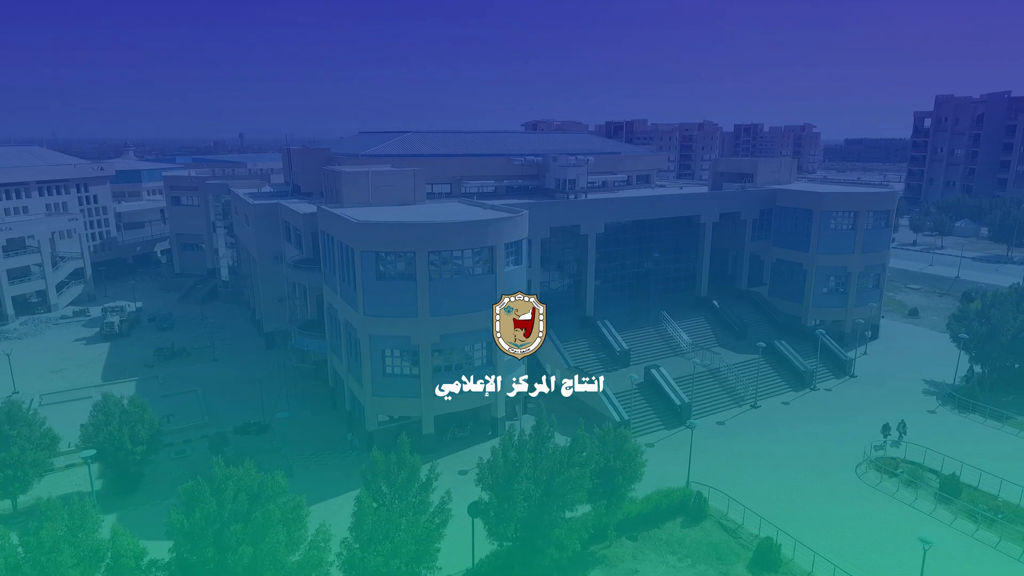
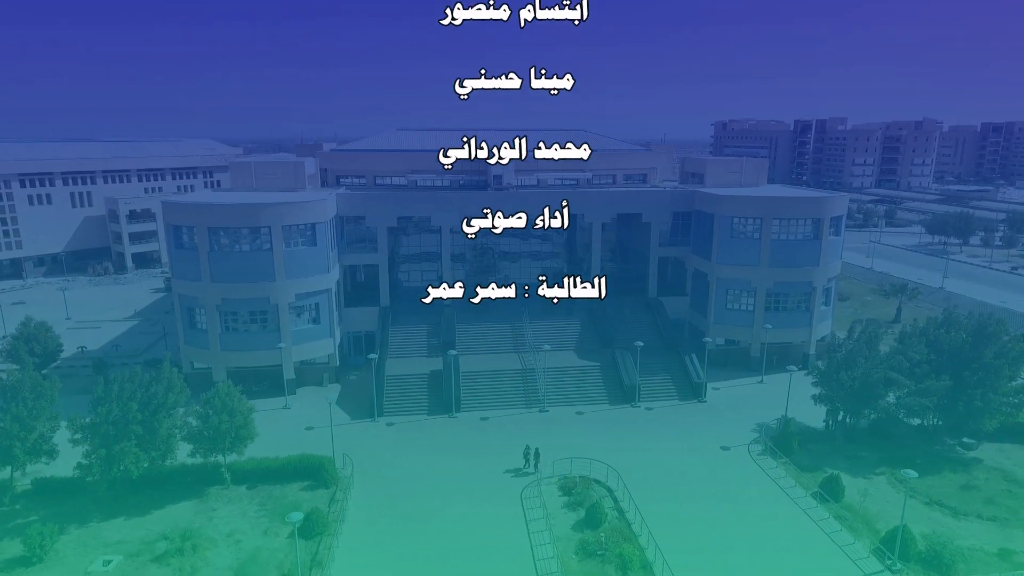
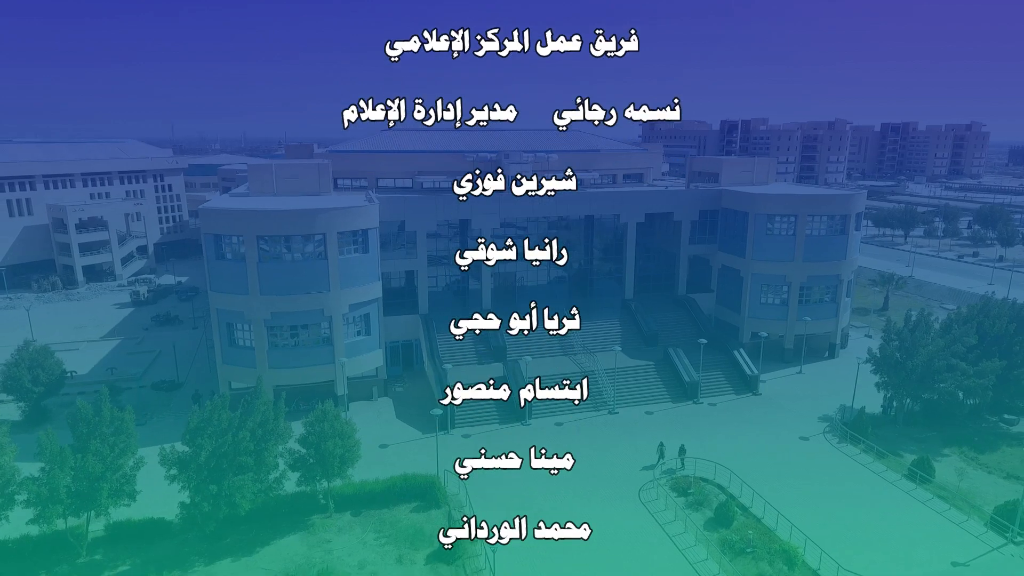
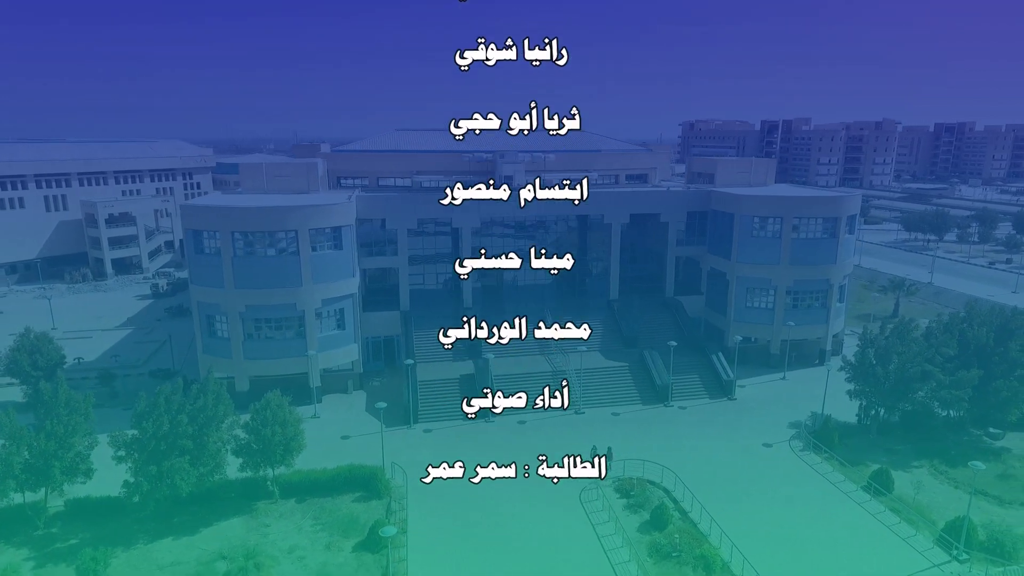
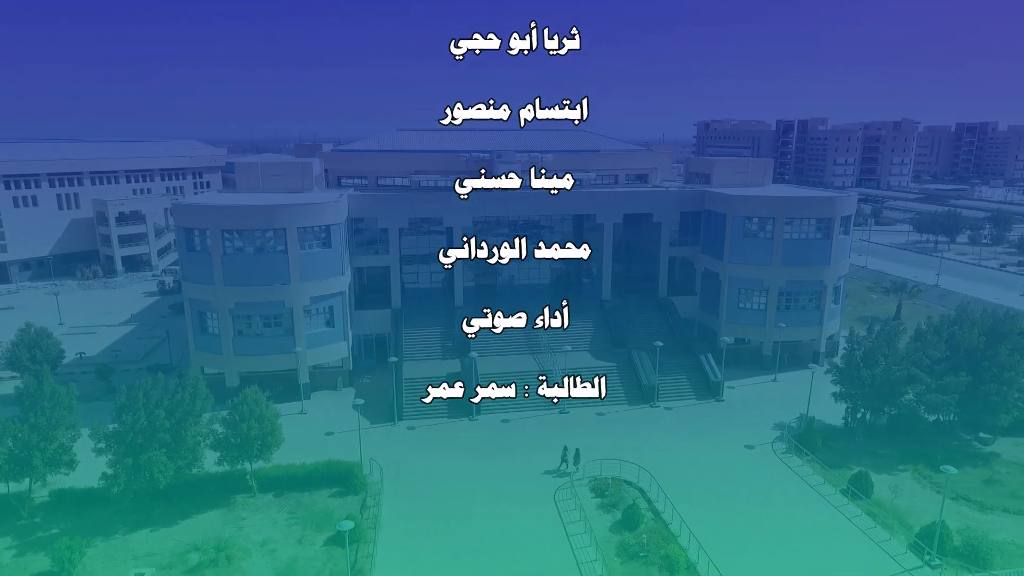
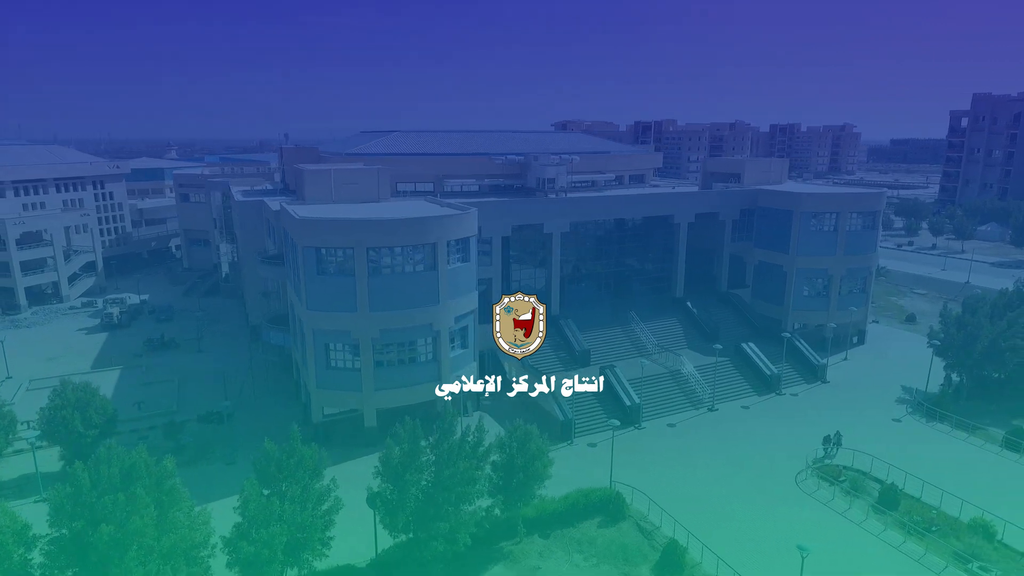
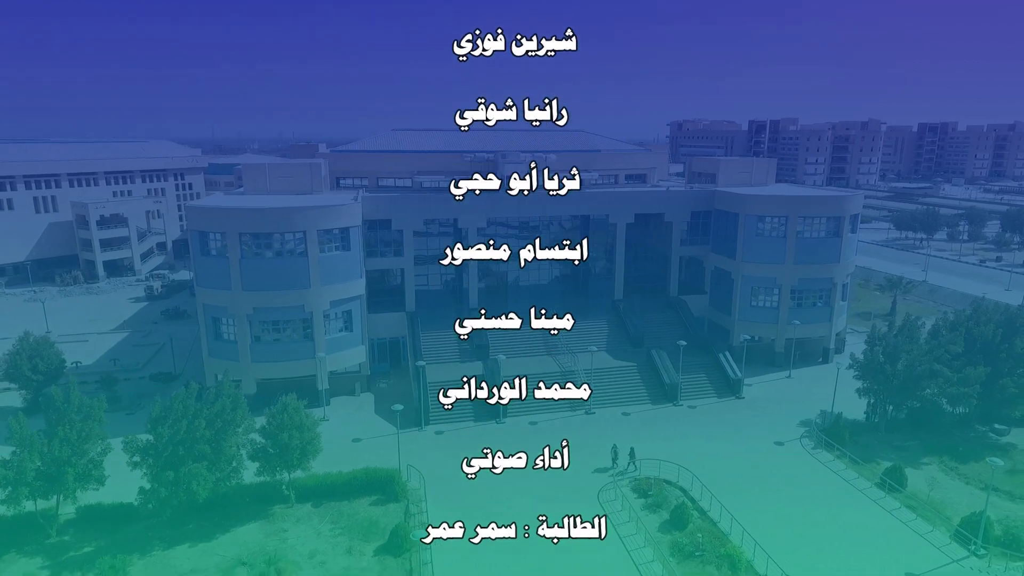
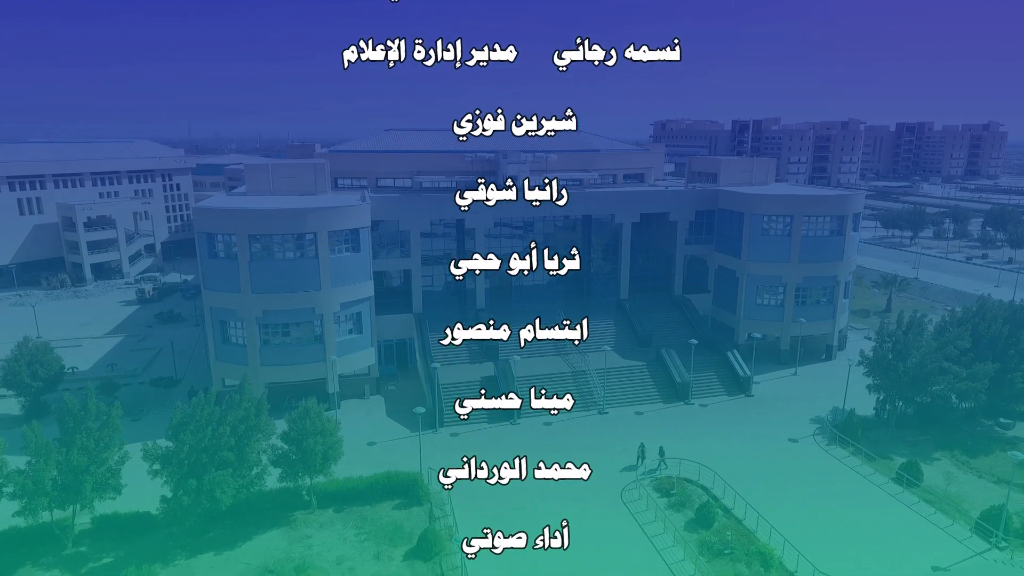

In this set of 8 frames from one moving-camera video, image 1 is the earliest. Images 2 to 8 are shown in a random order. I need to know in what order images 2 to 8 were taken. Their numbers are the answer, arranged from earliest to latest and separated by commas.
6, 3, 8, 7, 4, 5, 2
